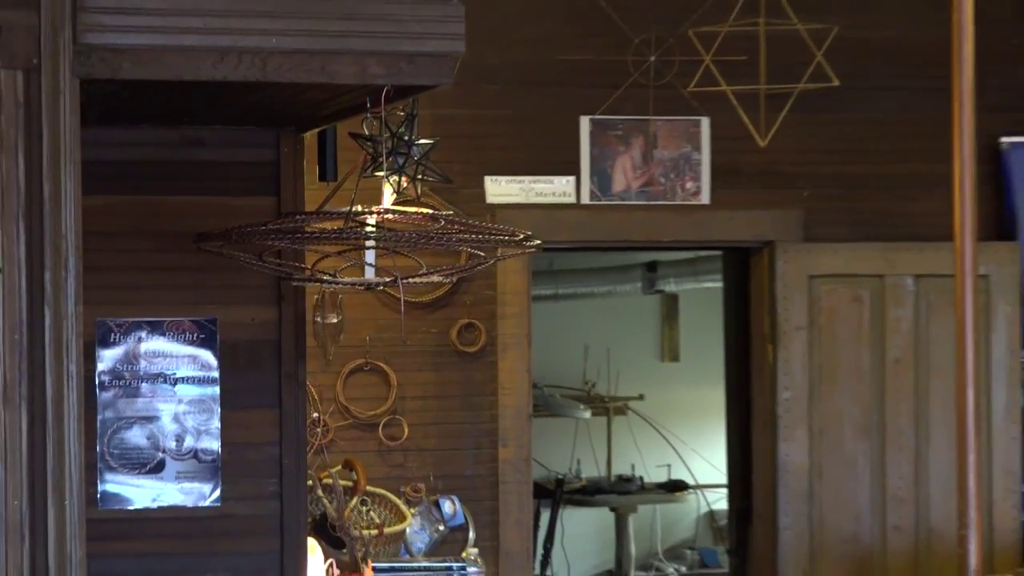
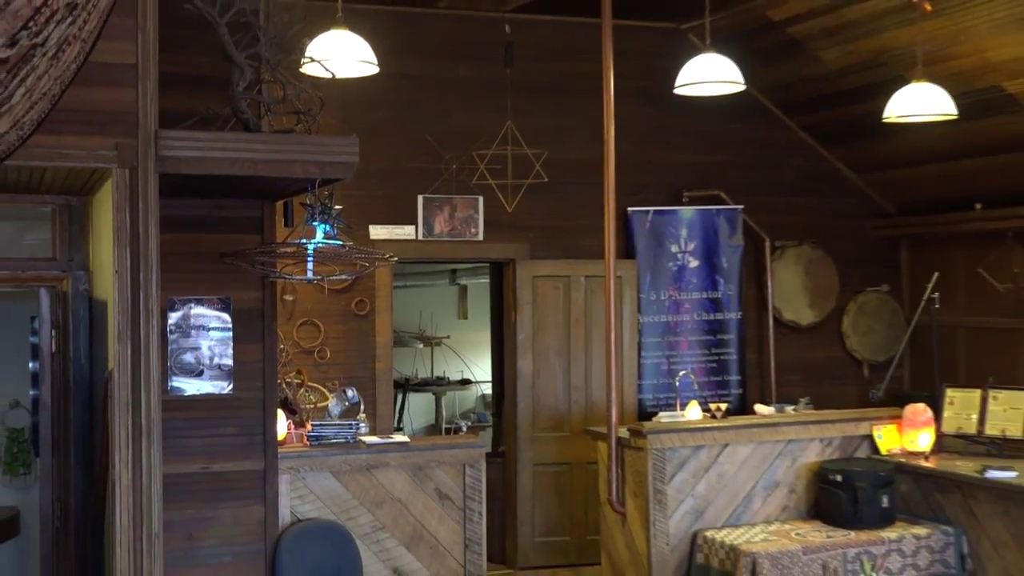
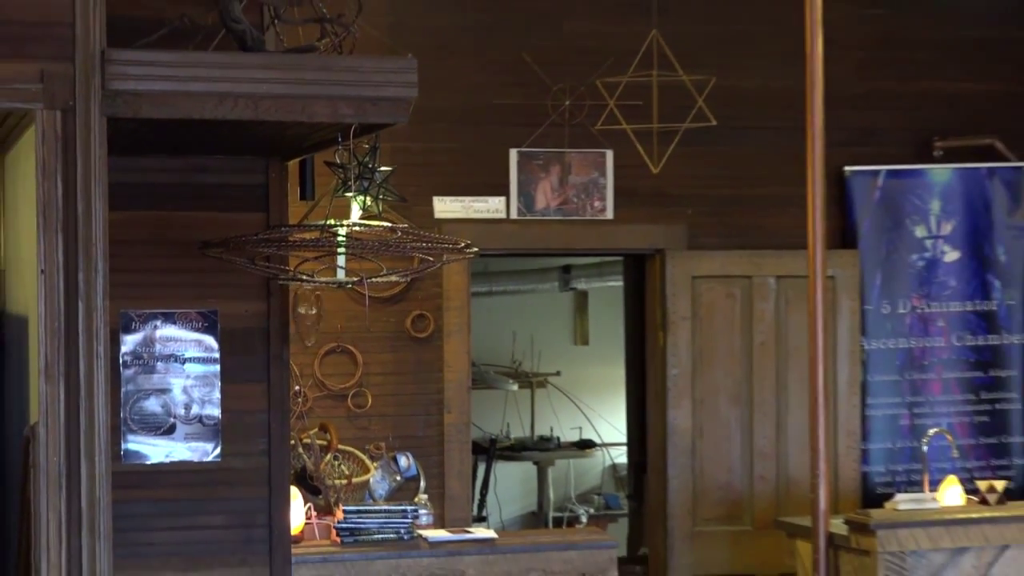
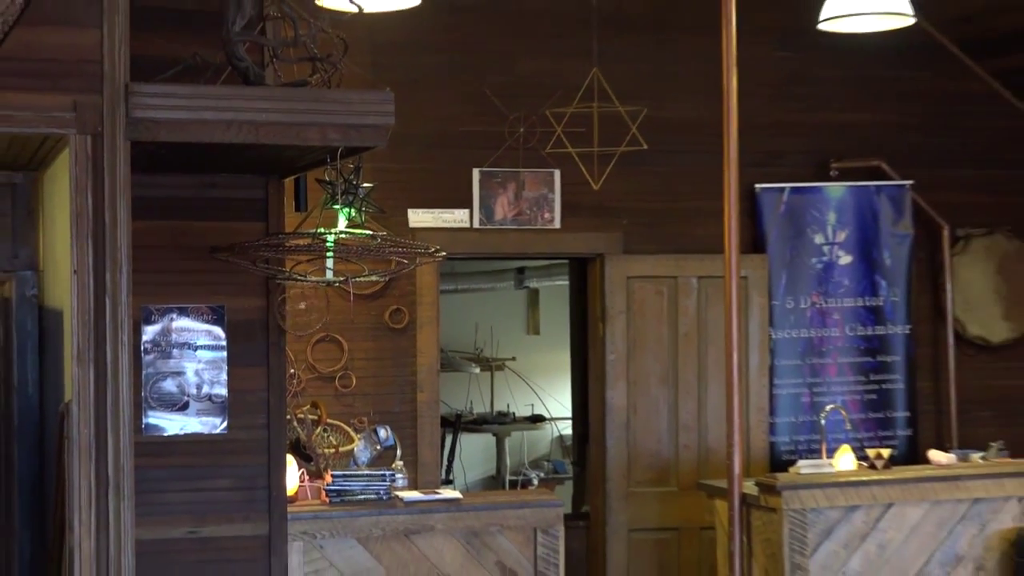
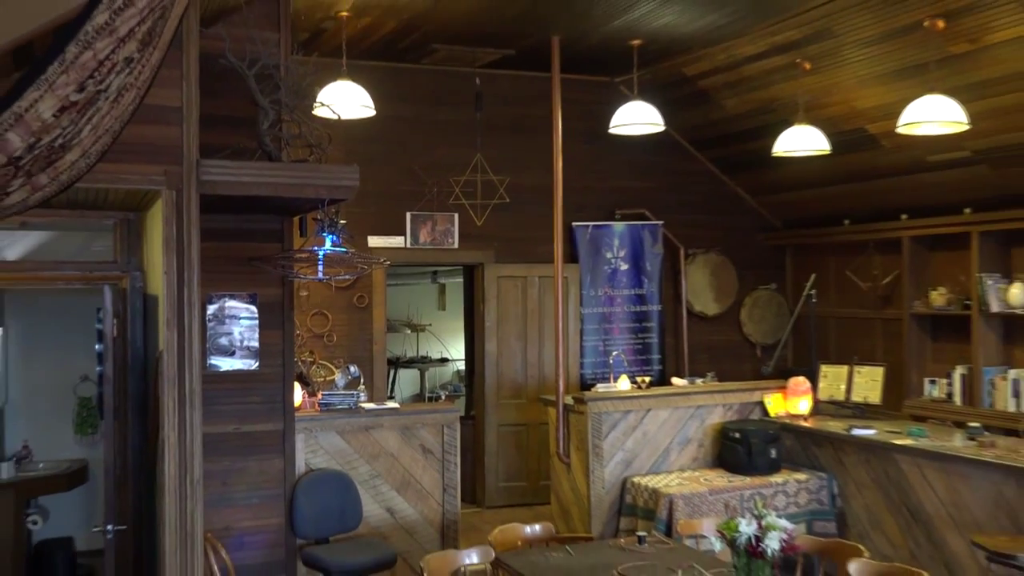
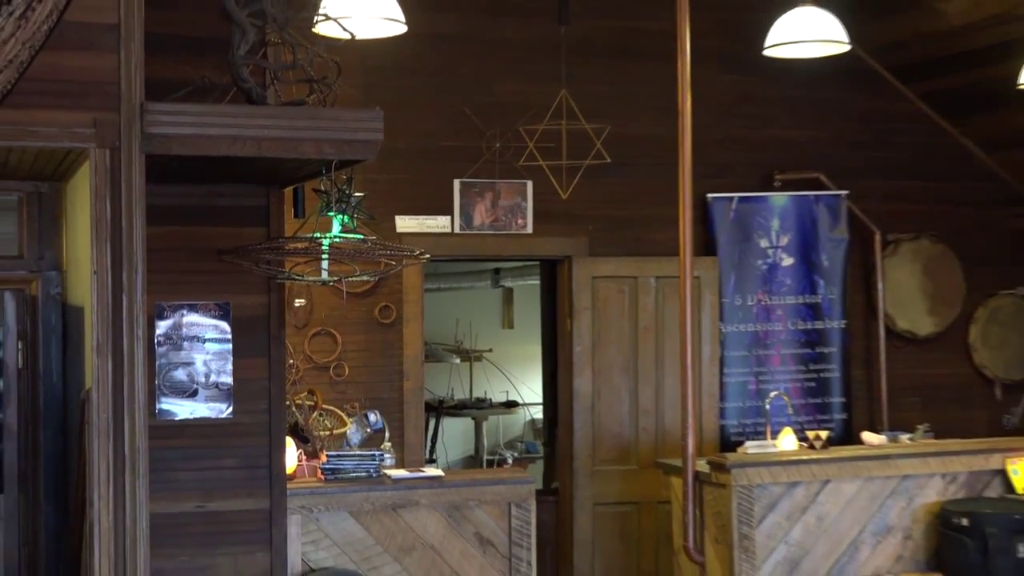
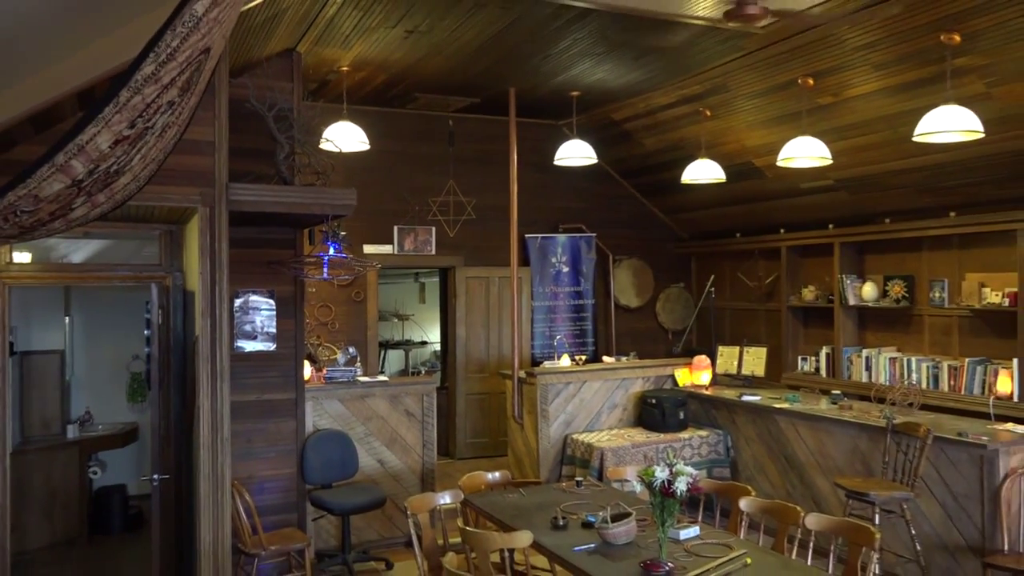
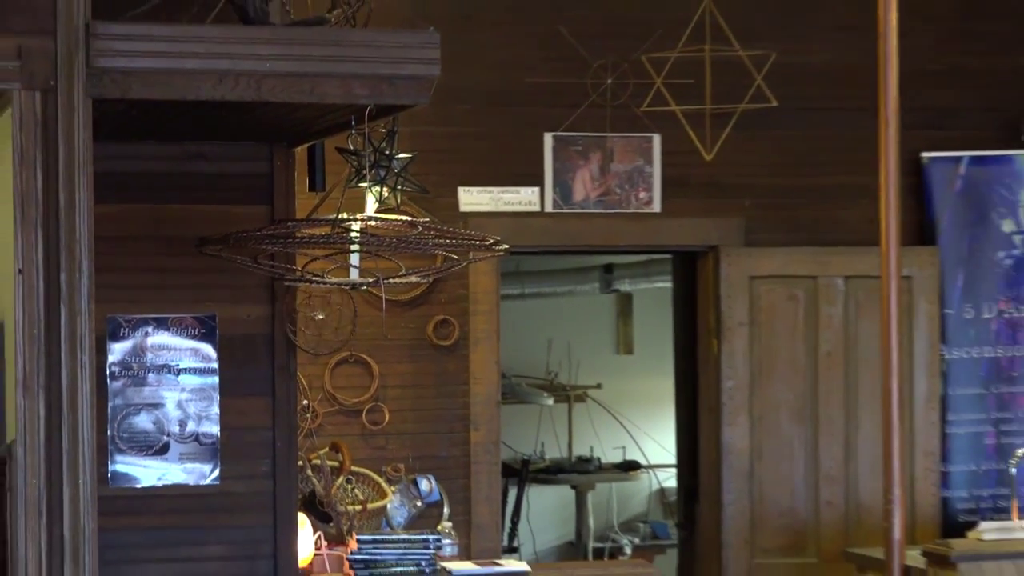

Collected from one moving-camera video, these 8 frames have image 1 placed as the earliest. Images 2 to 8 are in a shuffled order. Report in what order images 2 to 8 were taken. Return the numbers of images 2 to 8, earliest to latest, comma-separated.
8, 3, 4, 6, 2, 5, 7
